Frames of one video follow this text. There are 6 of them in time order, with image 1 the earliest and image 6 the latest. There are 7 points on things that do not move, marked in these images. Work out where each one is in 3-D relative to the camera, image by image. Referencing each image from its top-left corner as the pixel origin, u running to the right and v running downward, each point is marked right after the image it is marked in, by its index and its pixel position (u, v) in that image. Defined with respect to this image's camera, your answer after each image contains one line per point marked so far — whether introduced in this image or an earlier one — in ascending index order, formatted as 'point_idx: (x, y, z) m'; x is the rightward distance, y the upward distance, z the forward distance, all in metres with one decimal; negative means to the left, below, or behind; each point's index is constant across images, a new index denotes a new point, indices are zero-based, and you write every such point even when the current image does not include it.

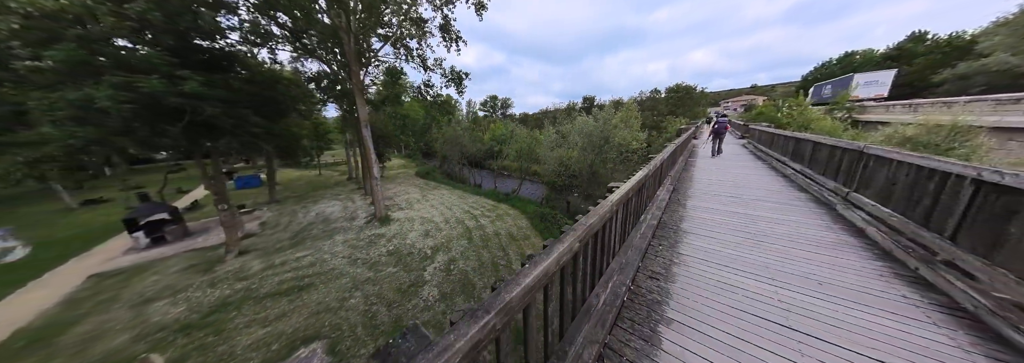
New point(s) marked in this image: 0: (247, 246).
0: (-12.8, -3.1, +10.2) m
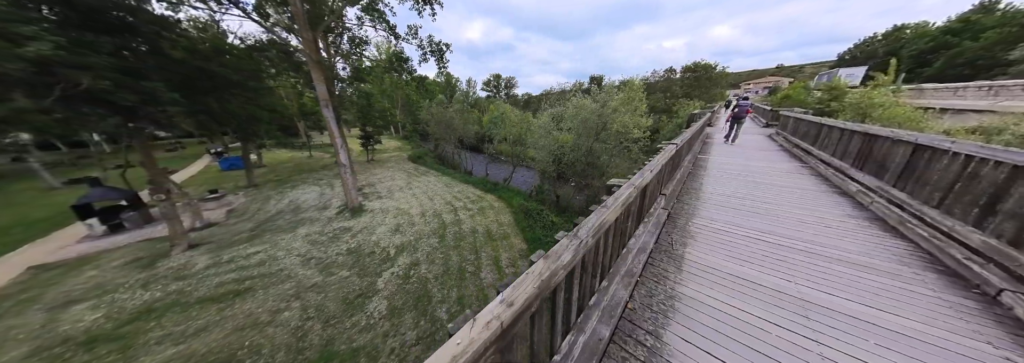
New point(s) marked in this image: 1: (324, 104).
0: (-13.8, -2.5, +9.4) m
1: (-8.9, +3.6, +10.0) m
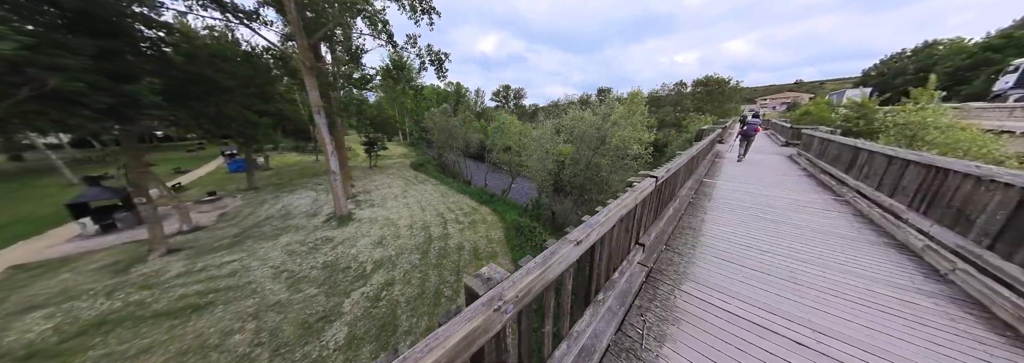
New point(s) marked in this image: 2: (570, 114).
0: (-14.3, -2.7, +9.2) m
1: (-9.1, +3.3, +9.9) m
2: (+3.3, +3.9, +12.3) m
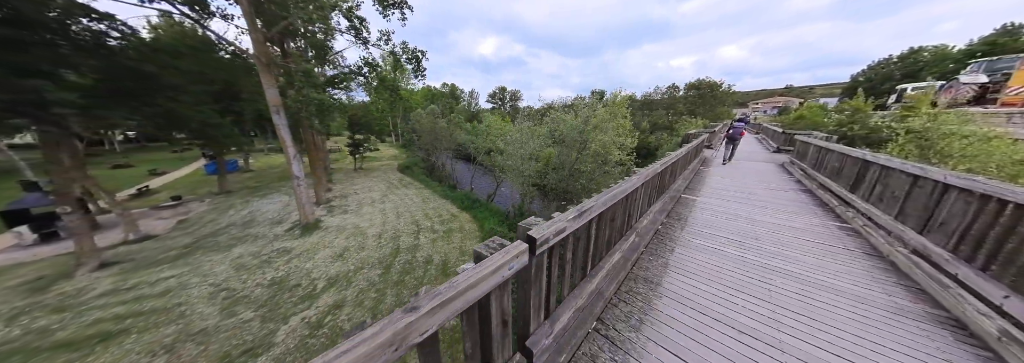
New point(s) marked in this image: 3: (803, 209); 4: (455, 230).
0: (-15.4, -2.9, +8.4) m
1: (-10.1, +3.0, +9.1) m
2: (+2.2, +3.6, +11.6) m
3: (+4.7, -0.4, +3.4) m
4: (-2.9, -2.5, +10.9) m
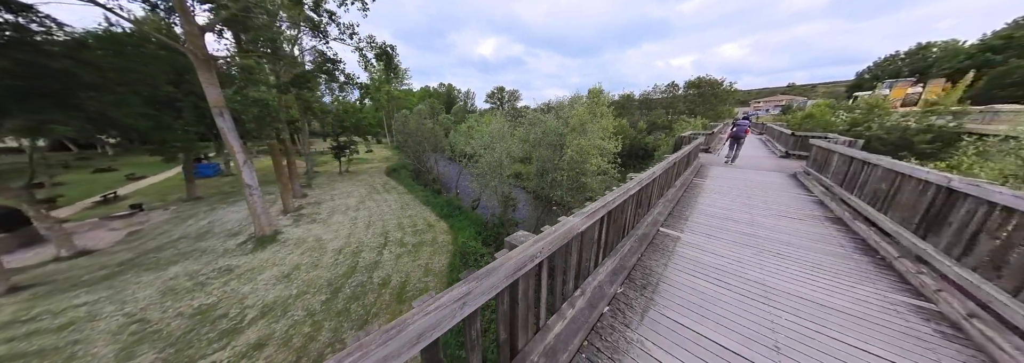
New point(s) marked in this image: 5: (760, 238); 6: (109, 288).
0: (-16.4, -3.3, +7.4) m
1: (-11.2, +2.7, +8.1) m
2: (+1.1, +3.2, +10.5) m
3: (+3.6, -0.8, +2.3) m
4: (-4.0, -2.8, +9.9) m
5: (+3.4, -0.6, +2.9) m
6: (-13.3, -3.5, +7.1) m
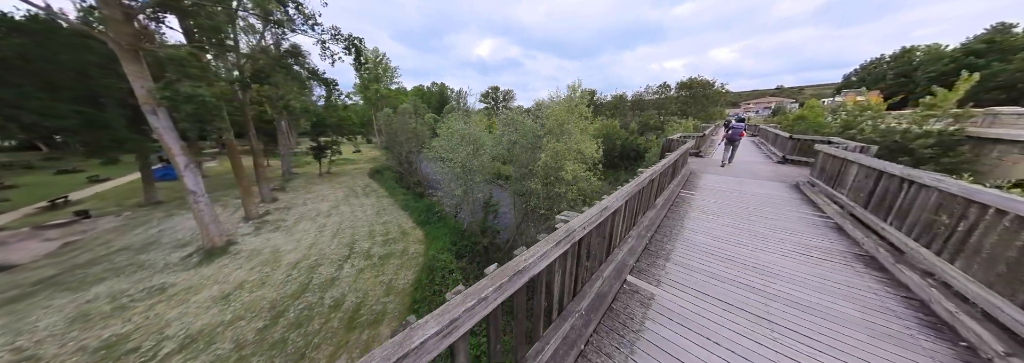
0: (-17.3, -3.5, +6.4) m
1: (-12.1, +2.4, +7.1) m
2: (+0.2, +3.0, +9.7) m
3: (+2.8, -1.0, +1.6) m
4: (-4.9, -3.0, +9.0) m
5: (+2.6, -0.9, +2.2) m
6: (-14.2, -3.7, +6.0) m
